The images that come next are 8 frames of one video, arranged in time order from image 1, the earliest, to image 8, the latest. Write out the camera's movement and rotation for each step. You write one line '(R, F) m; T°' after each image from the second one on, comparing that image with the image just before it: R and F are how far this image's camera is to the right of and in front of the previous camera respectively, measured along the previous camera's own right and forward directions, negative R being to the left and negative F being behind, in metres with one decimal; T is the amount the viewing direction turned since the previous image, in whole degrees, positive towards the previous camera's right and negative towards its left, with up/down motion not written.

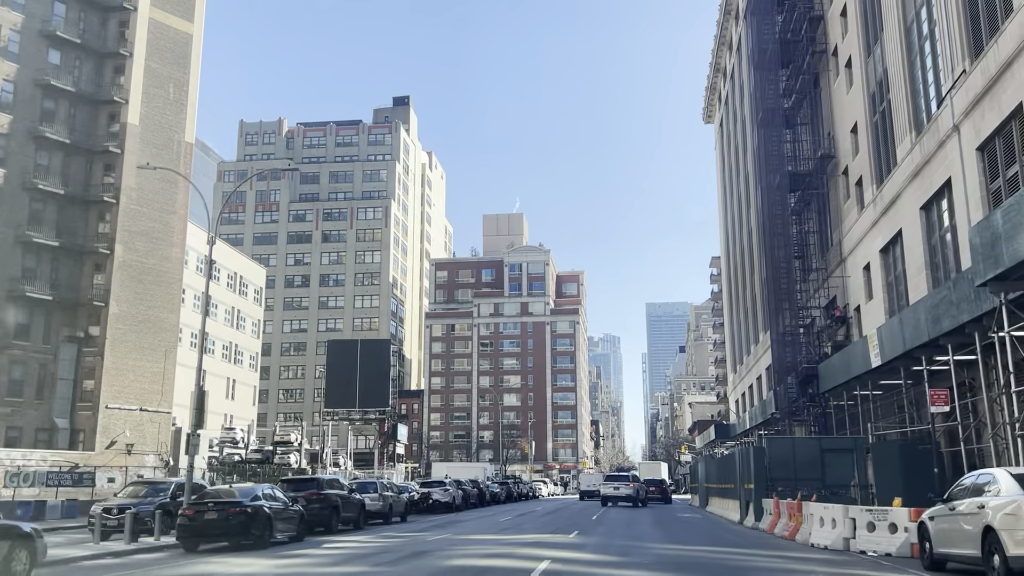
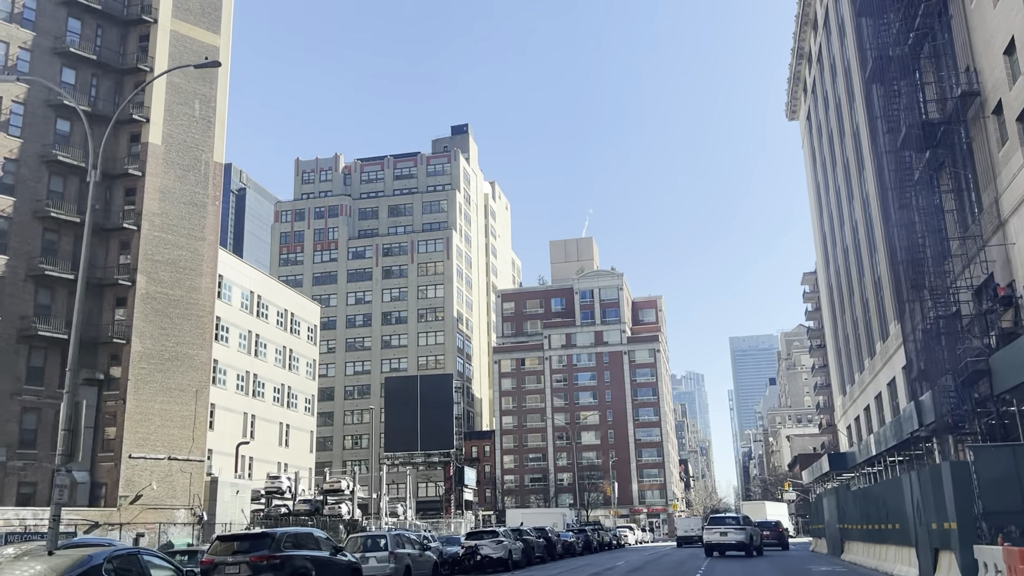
(+0.6, +8.8) m; -5°
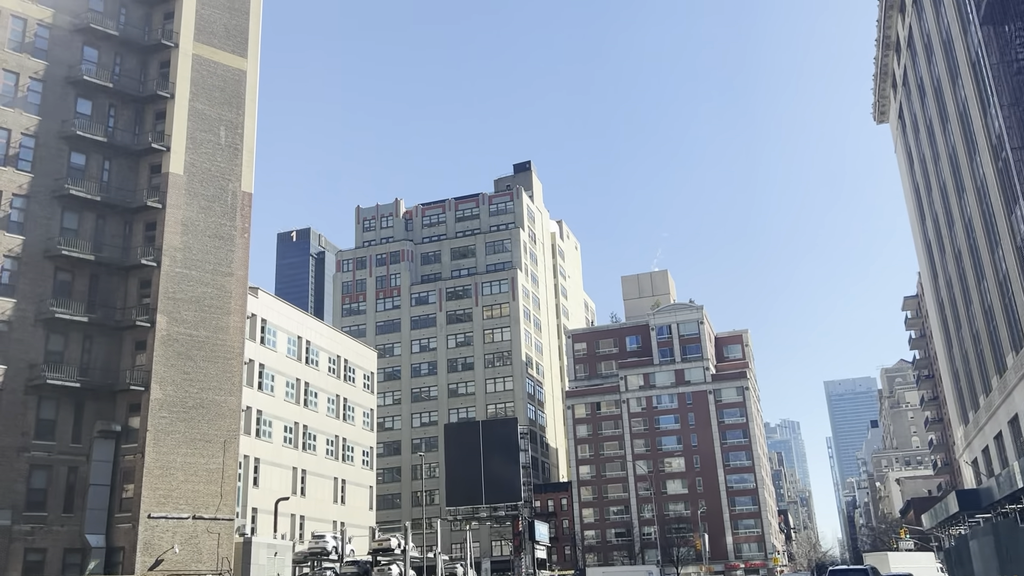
(+1.4, +7.4) m; -5°
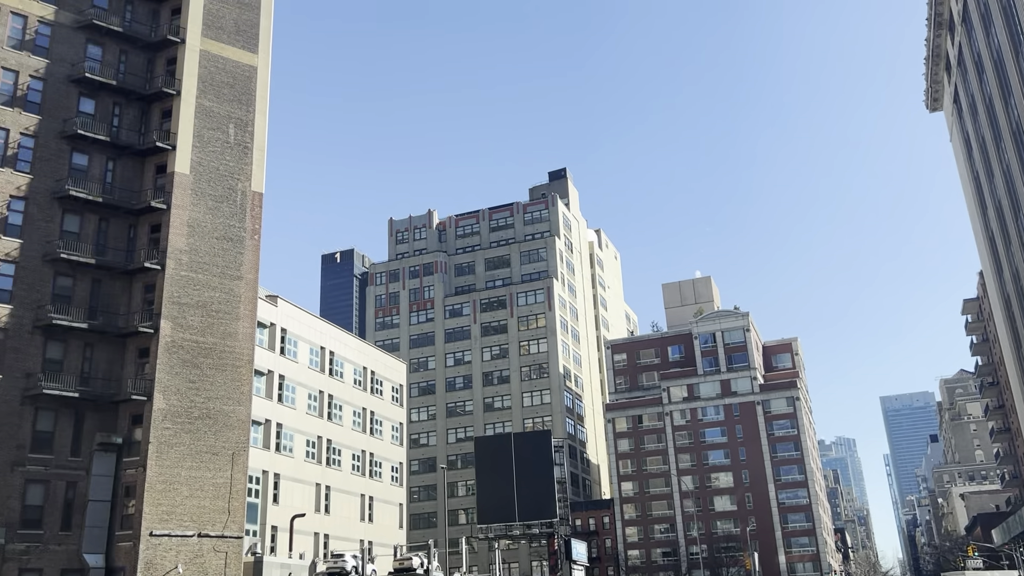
(+1.3, +3.9) m; -3°
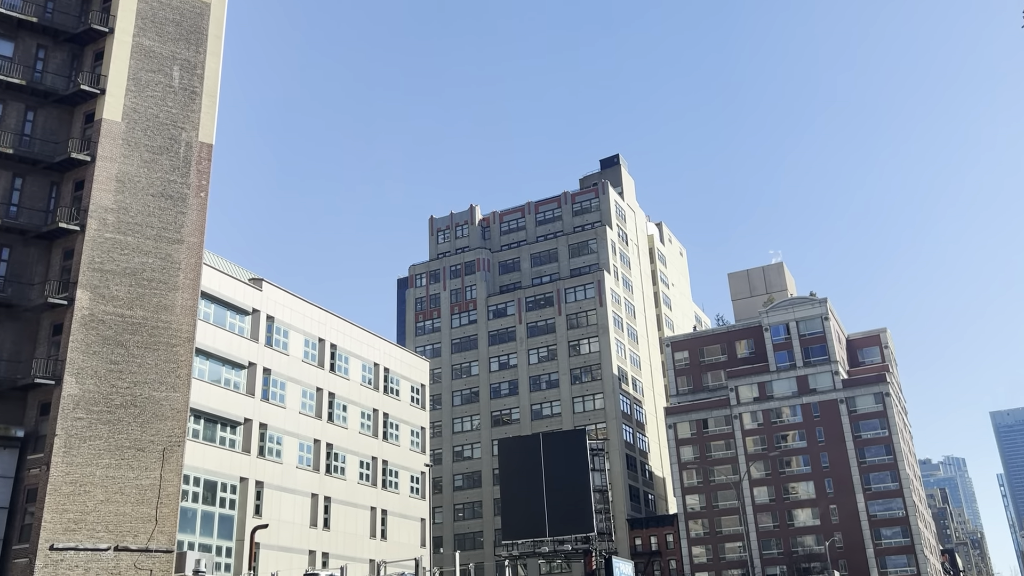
(+4.6, +10.7) m; -5°
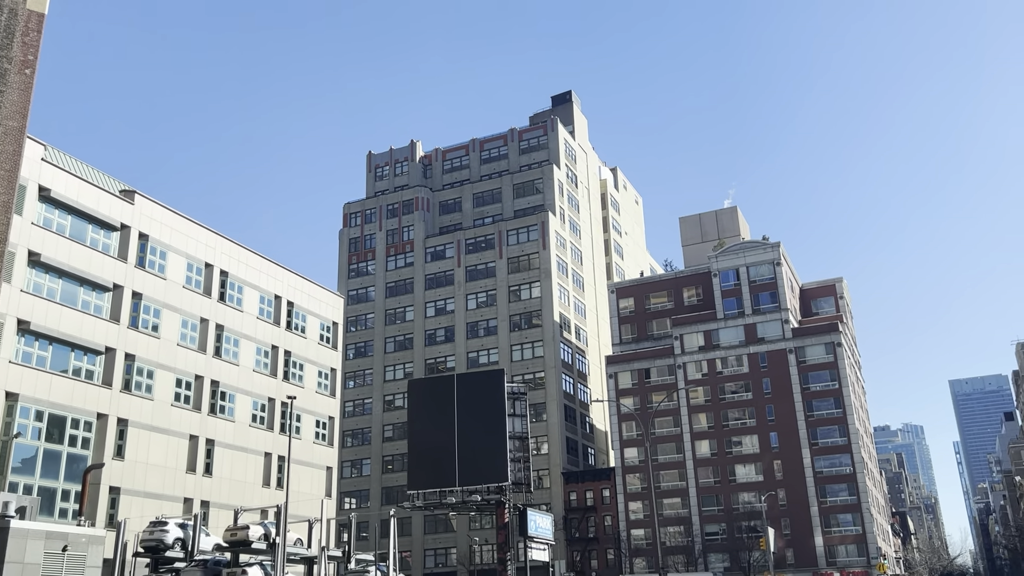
(+4.0, +6.7) m; +2°
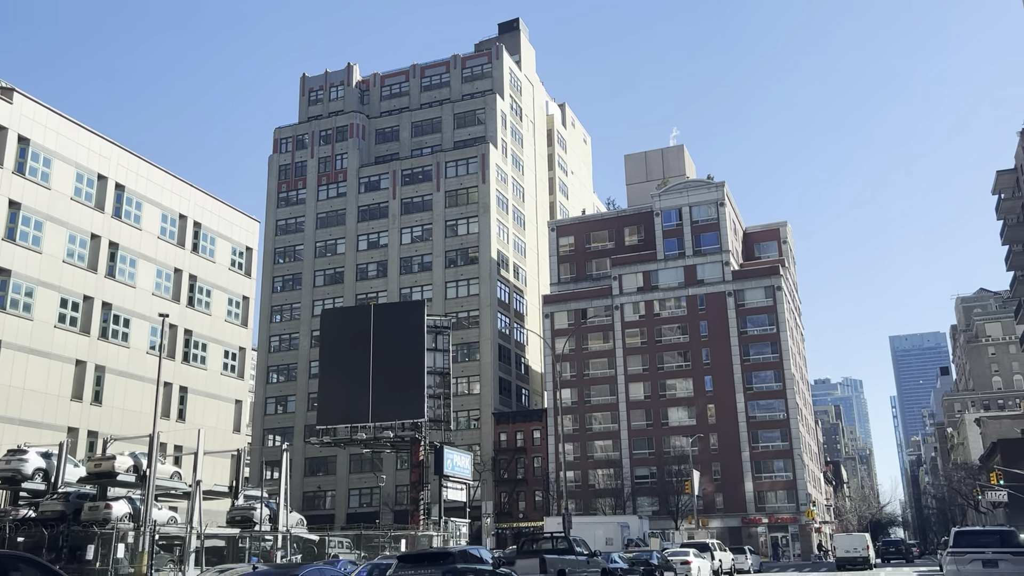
(+2.1, +3.6) m; +3°
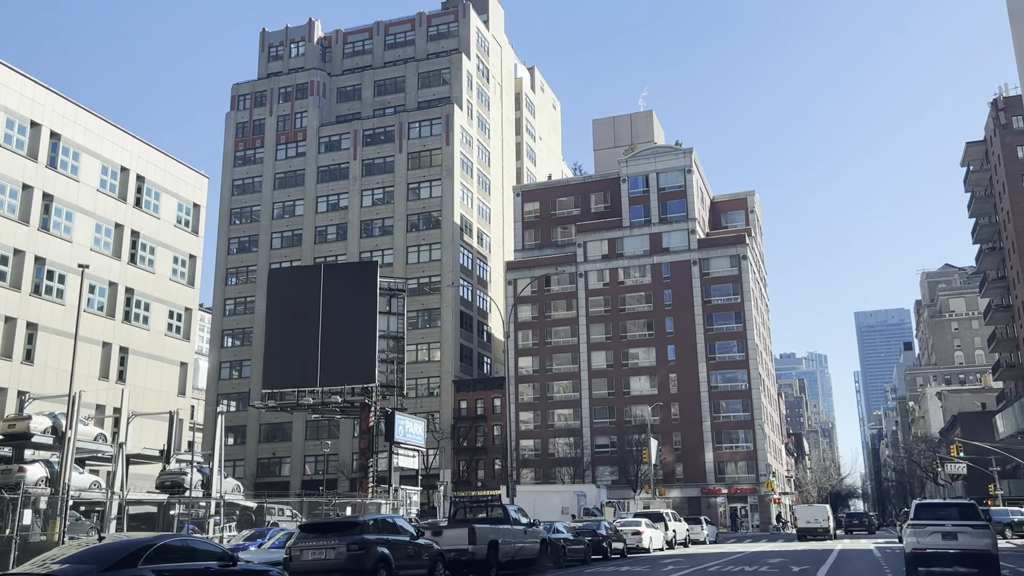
(+0.9, +1.9) m; +2°
